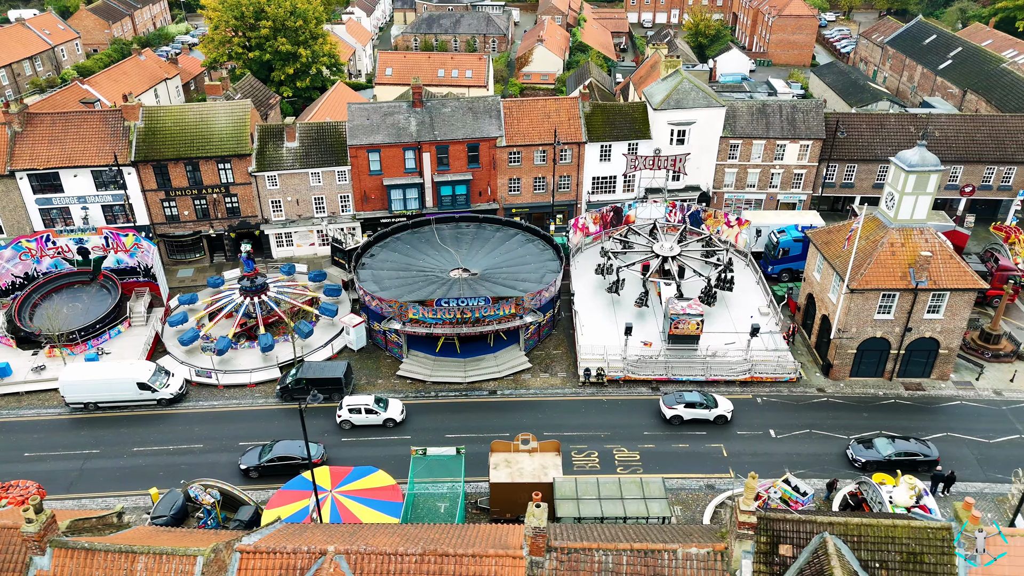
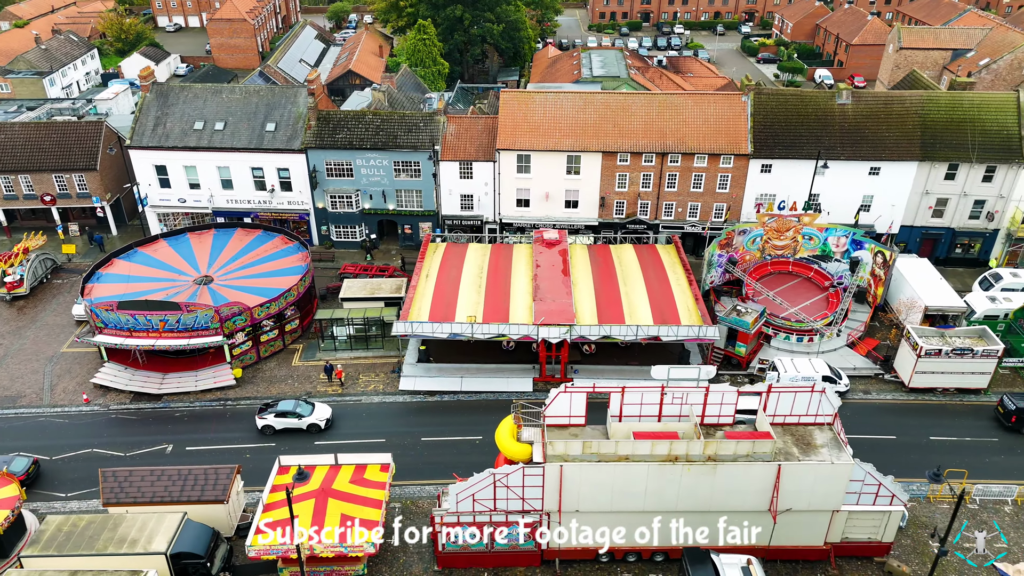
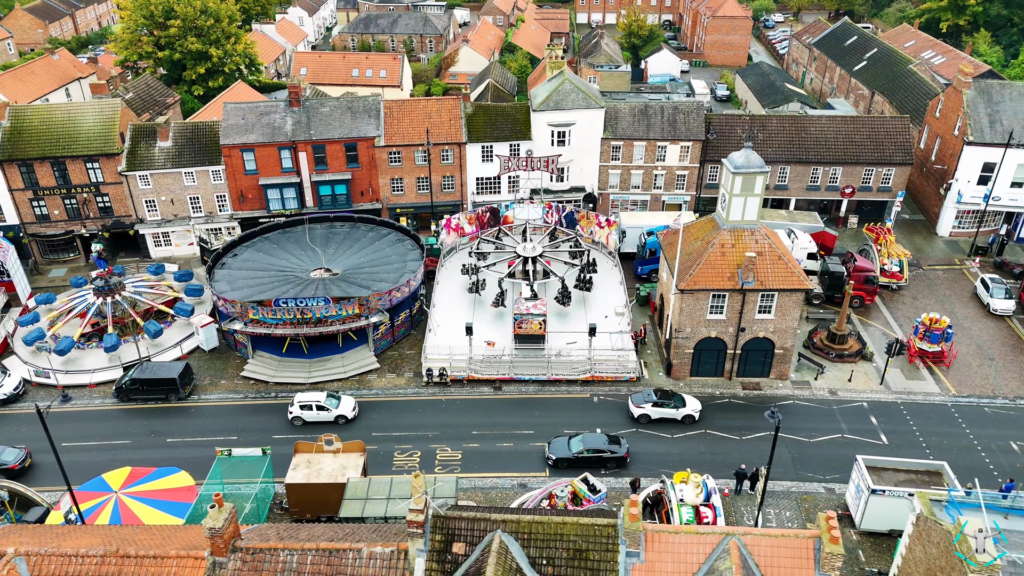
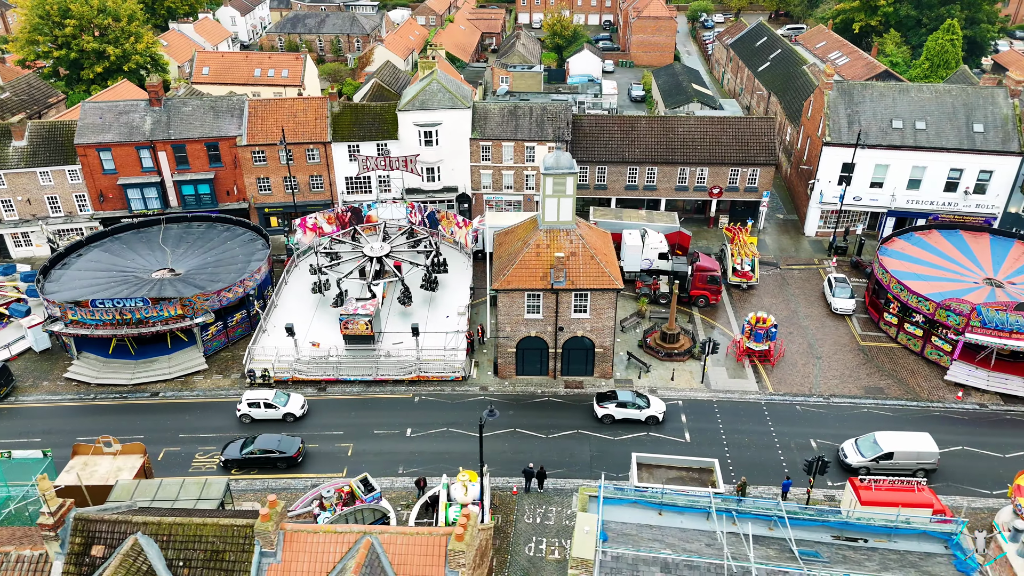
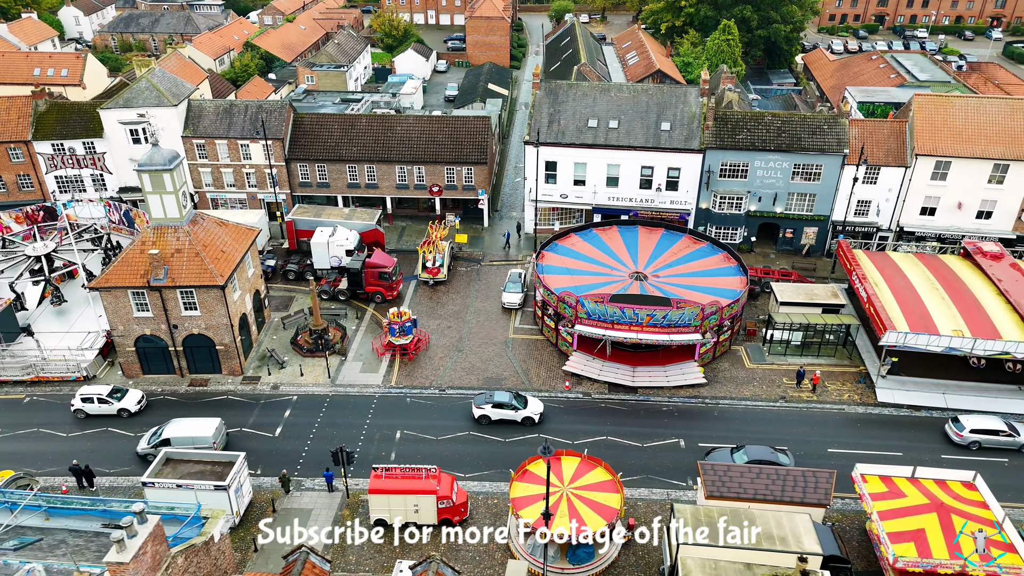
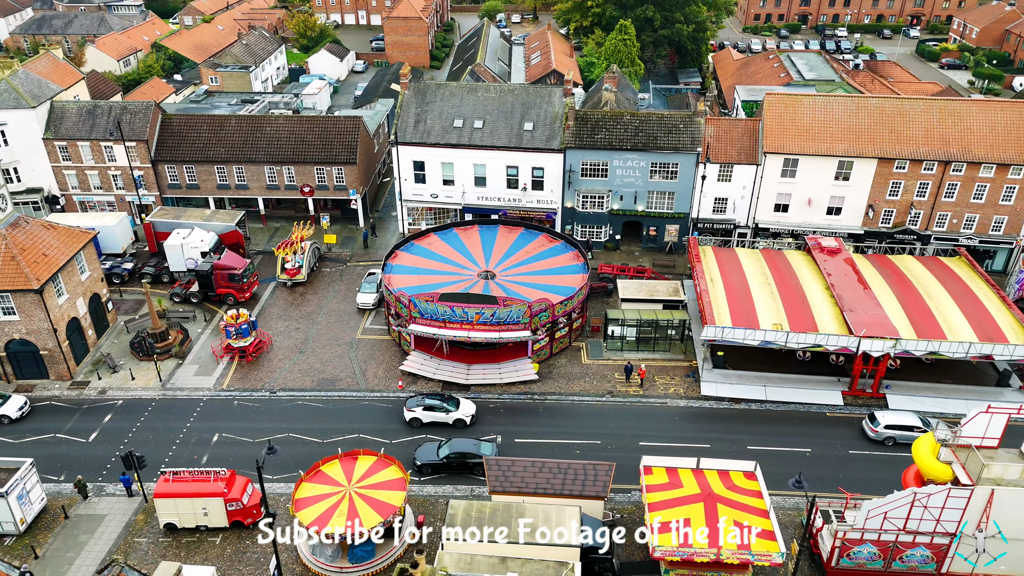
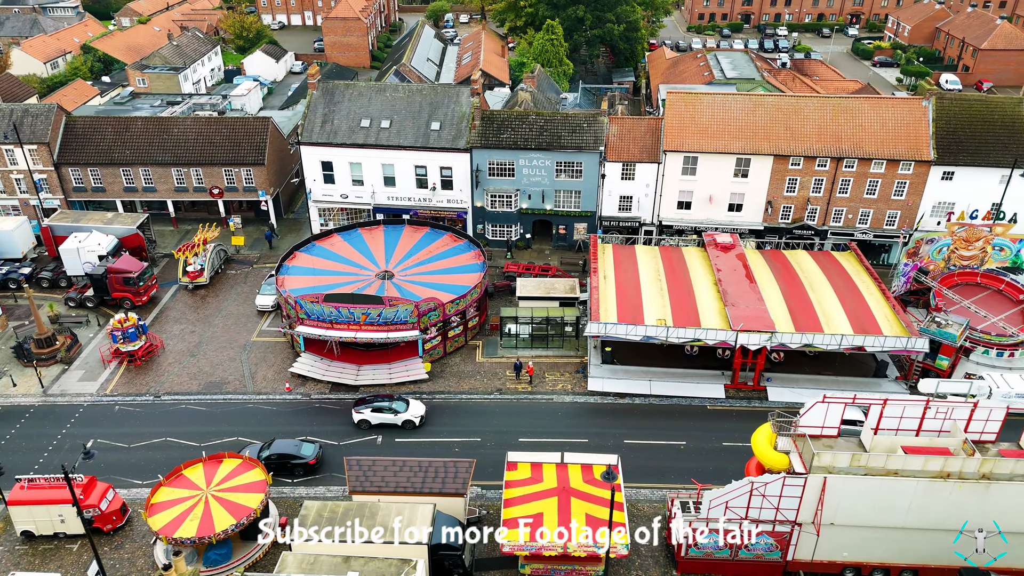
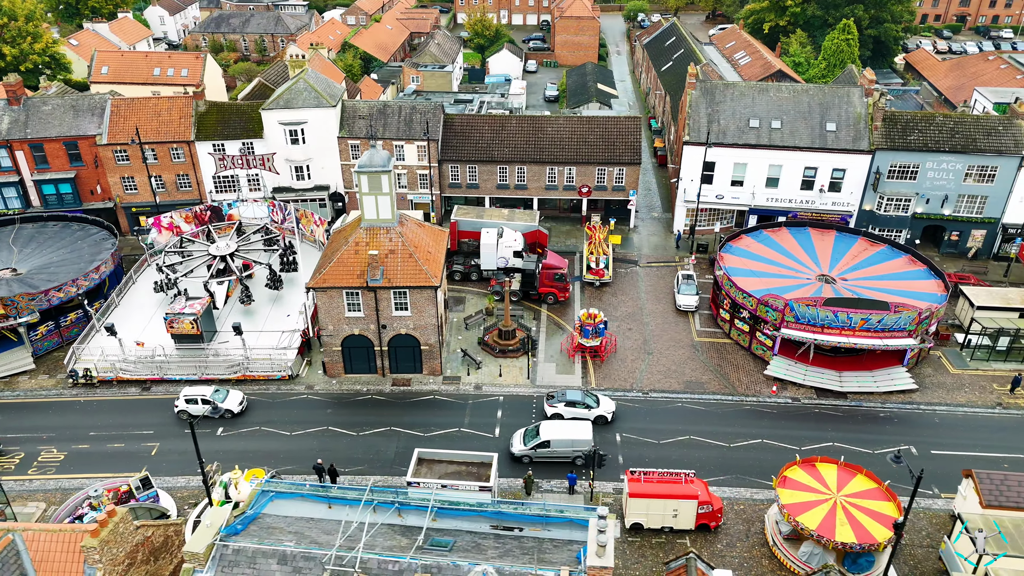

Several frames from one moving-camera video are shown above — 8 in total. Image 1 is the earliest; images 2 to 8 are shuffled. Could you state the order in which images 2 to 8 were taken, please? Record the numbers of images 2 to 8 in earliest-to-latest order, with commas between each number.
3, 4, 8, 5, 6, 7, 2
